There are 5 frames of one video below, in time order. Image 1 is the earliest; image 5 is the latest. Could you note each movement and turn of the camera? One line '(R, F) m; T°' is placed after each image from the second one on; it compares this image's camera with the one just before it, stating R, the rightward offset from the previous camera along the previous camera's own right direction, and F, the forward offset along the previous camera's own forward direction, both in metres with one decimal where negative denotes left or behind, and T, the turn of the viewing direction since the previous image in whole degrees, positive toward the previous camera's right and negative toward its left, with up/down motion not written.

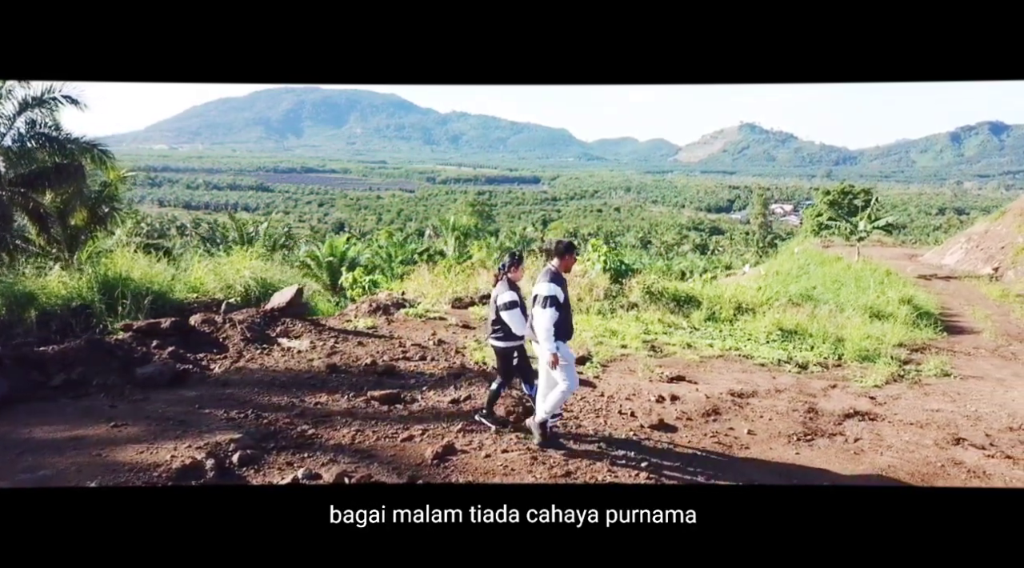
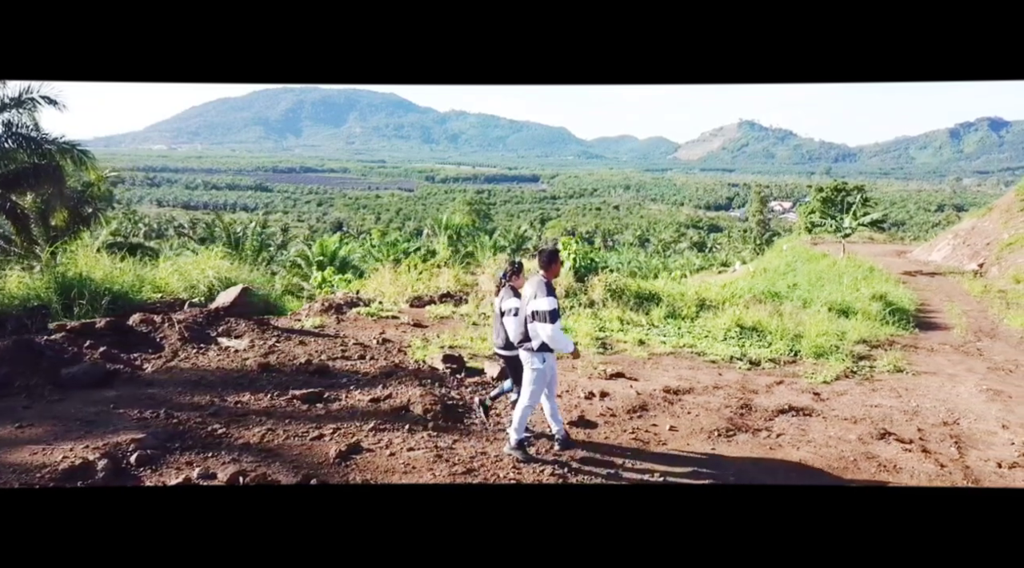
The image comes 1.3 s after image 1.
(+1.3, +0.1) m; 0°
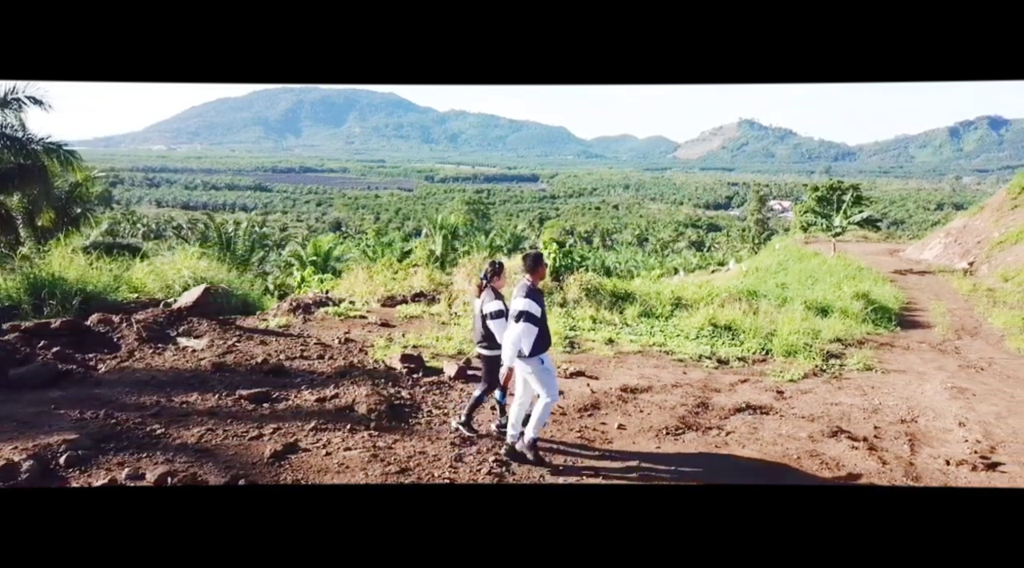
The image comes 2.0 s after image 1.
(+0.8, +0.1) m; 0°
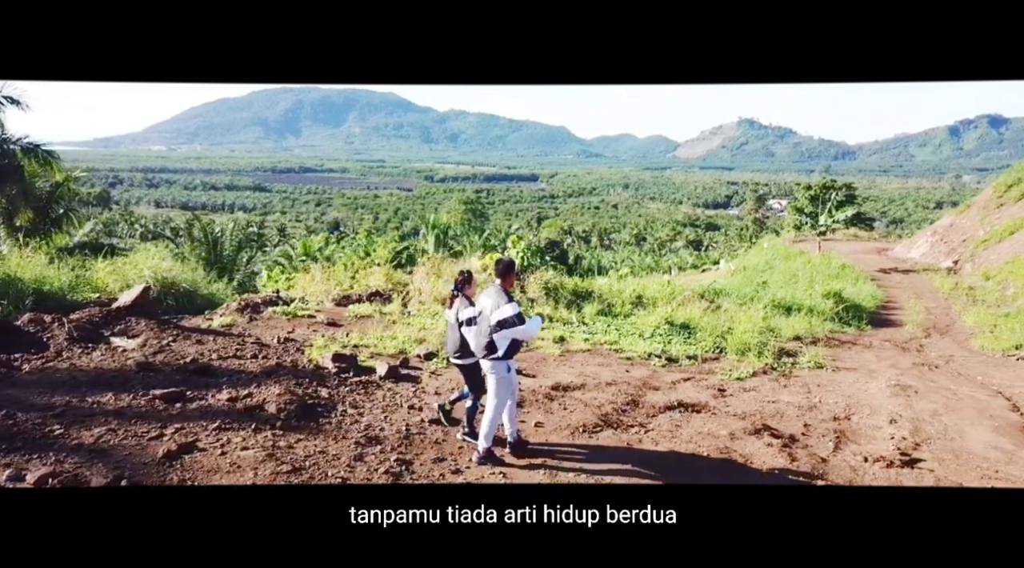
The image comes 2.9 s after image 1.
(+1.3, +0.1) m; +1°
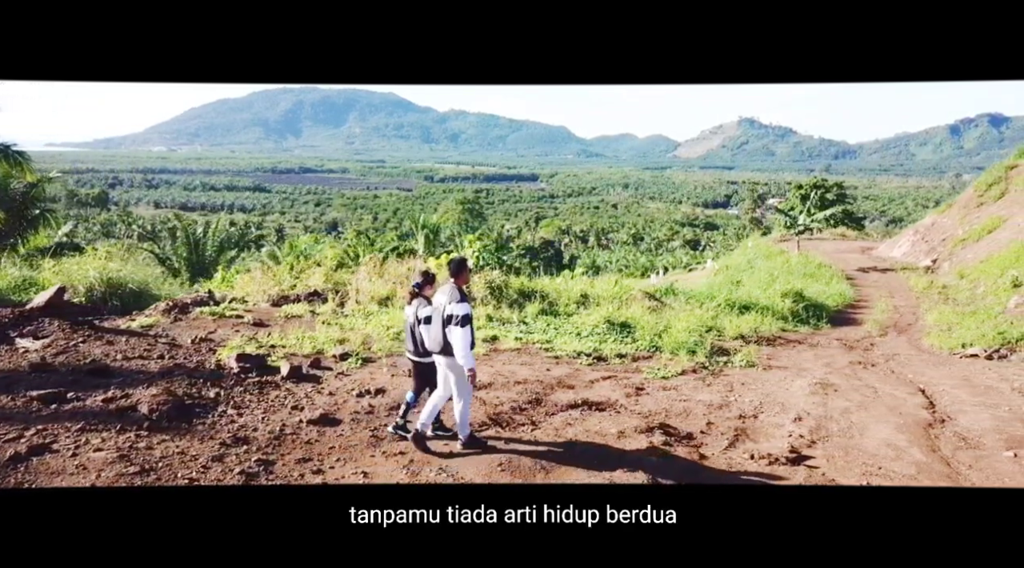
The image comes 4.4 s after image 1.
(+1.8, +0.1) m; +1°
